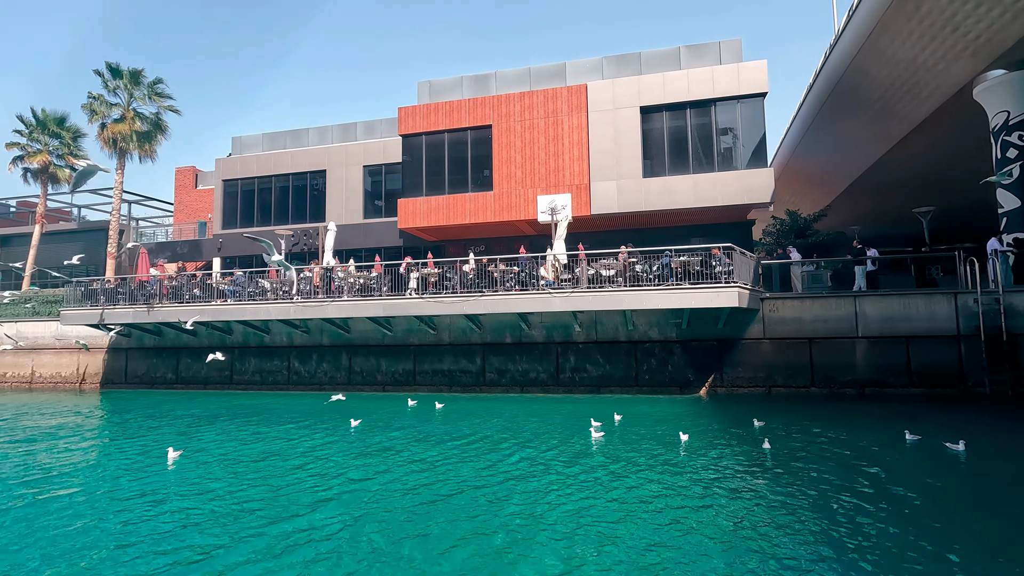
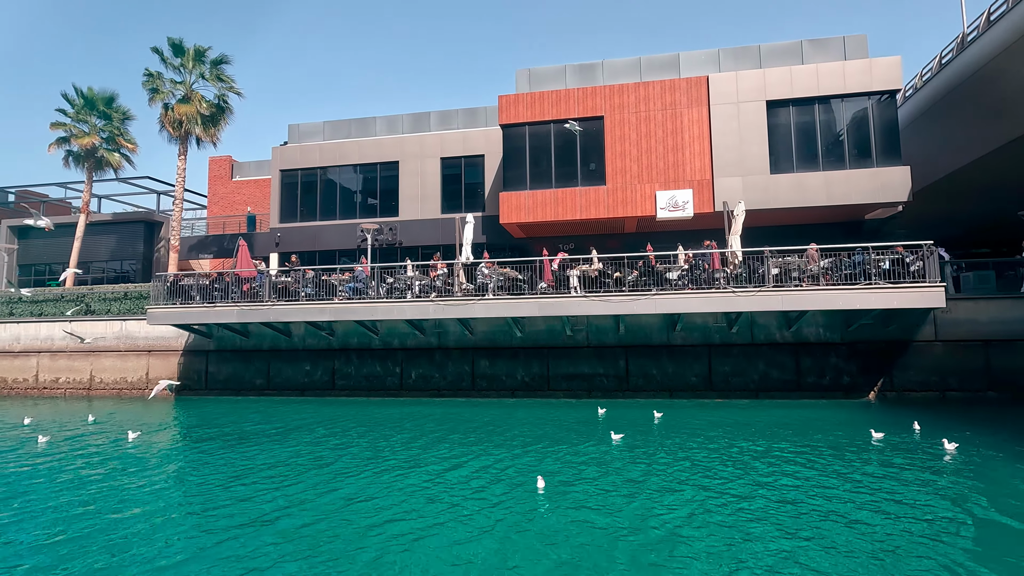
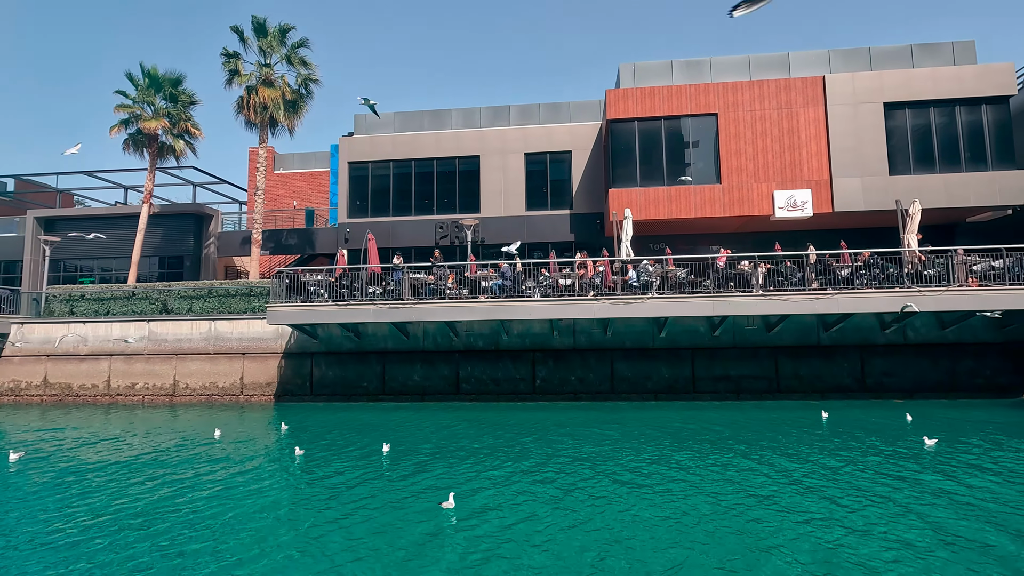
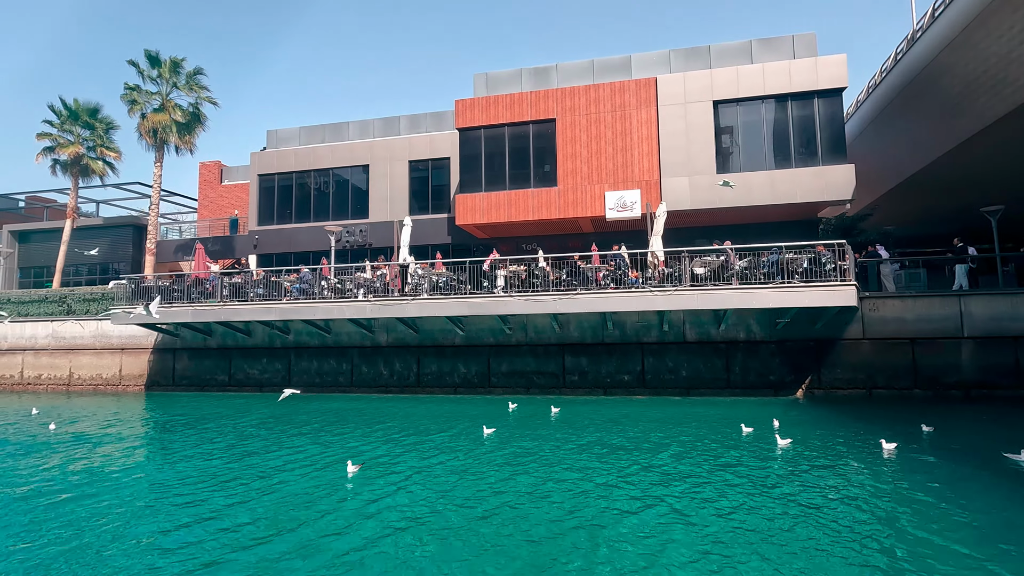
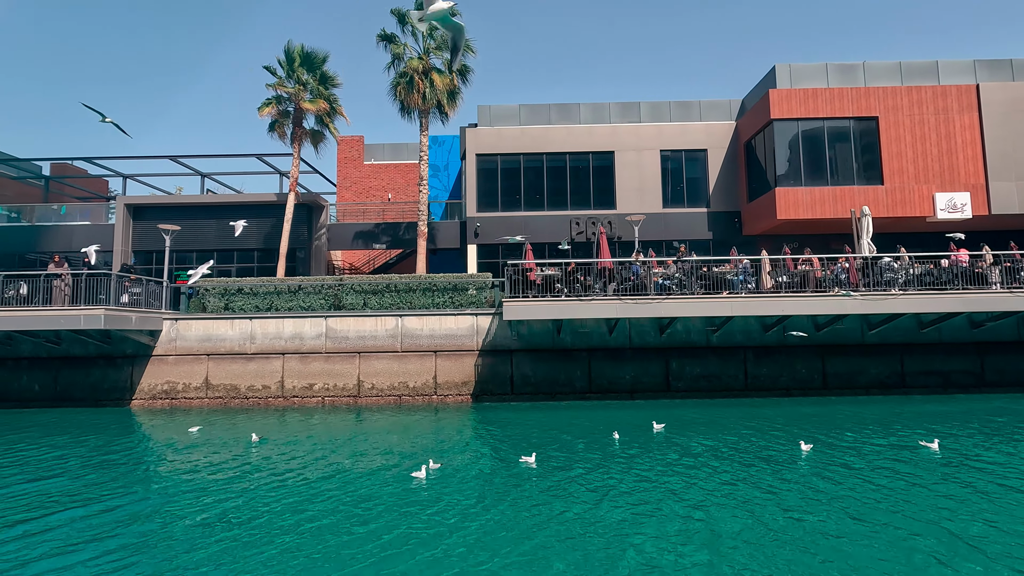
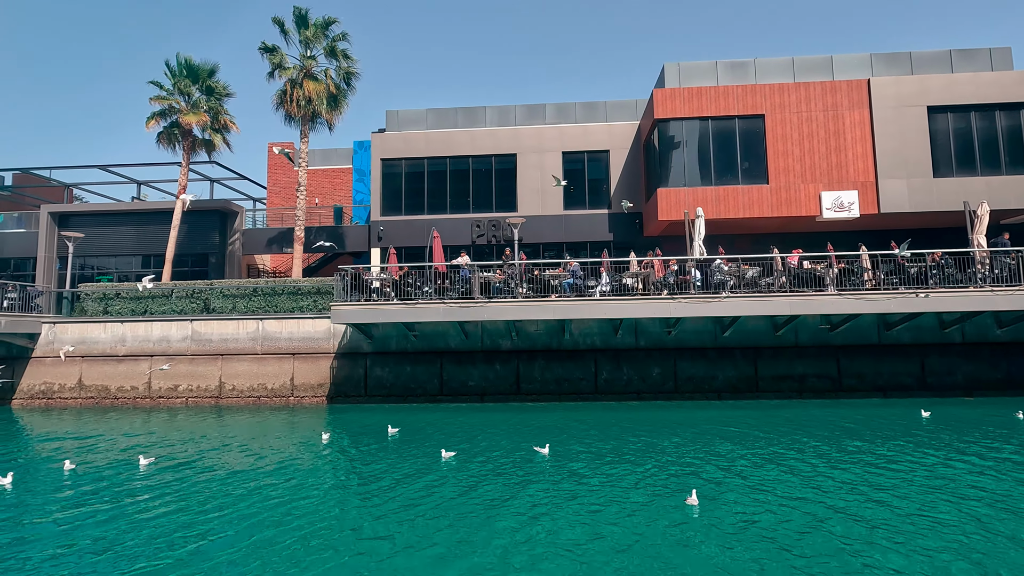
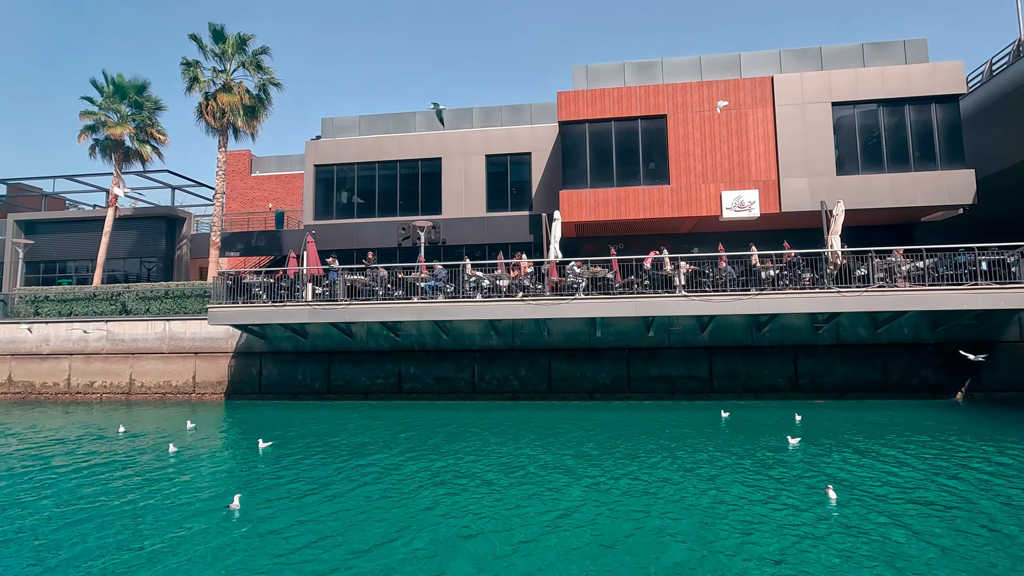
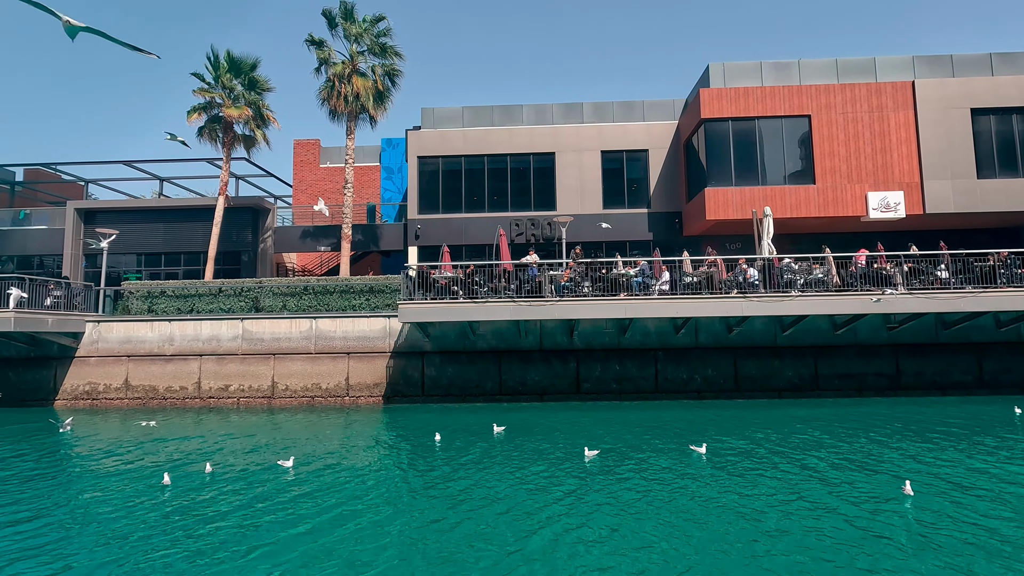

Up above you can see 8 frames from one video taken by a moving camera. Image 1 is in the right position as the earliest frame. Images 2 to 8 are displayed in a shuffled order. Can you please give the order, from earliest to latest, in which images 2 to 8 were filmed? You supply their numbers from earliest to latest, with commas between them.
4, 2, 7, 3, 6, 8, 5
